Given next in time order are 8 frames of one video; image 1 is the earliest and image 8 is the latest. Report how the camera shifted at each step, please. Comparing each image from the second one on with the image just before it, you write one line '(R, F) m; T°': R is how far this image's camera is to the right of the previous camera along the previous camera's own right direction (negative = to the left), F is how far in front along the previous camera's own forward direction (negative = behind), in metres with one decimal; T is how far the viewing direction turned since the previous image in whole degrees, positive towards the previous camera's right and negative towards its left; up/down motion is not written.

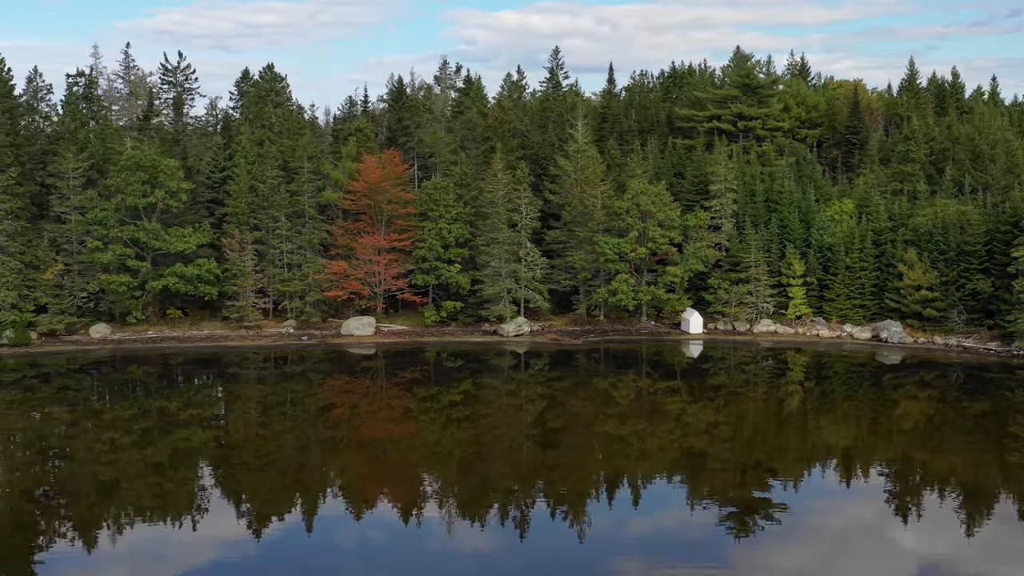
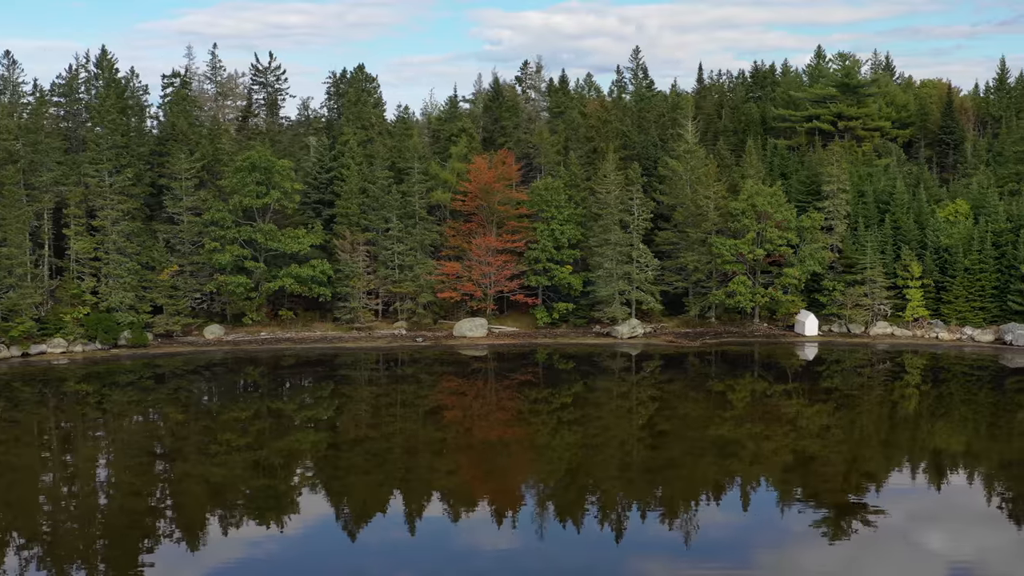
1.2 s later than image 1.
(-1.2, +0.1) m; -1°
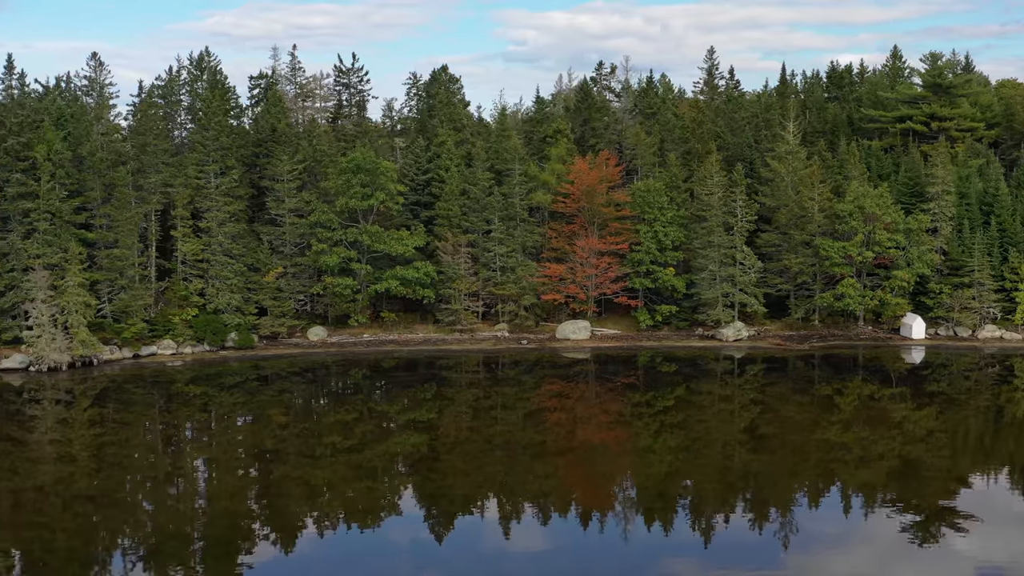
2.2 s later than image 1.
(-1.0, +0.1) m; -1°
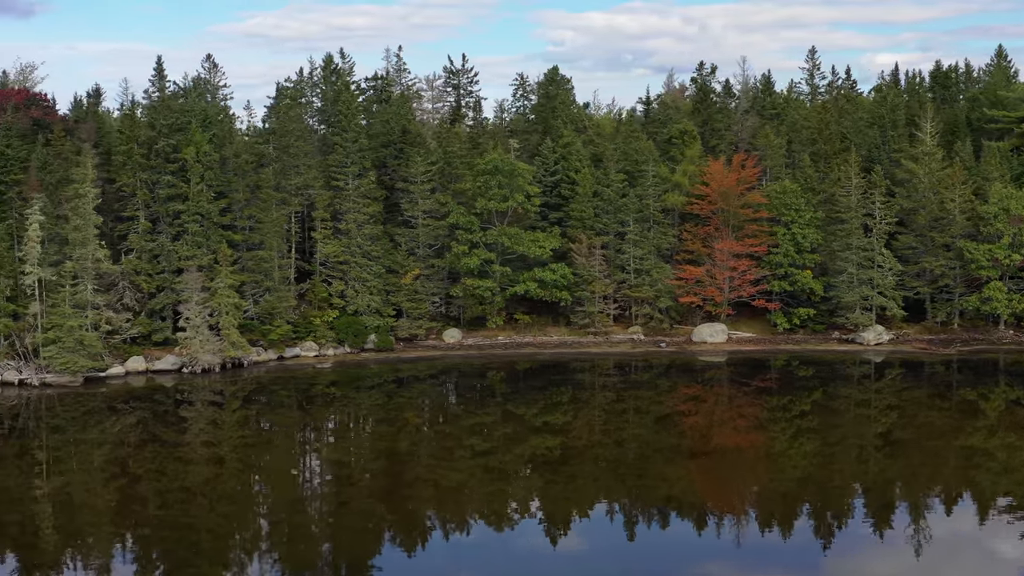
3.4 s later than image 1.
(-1.3, +0.1) m; -2°
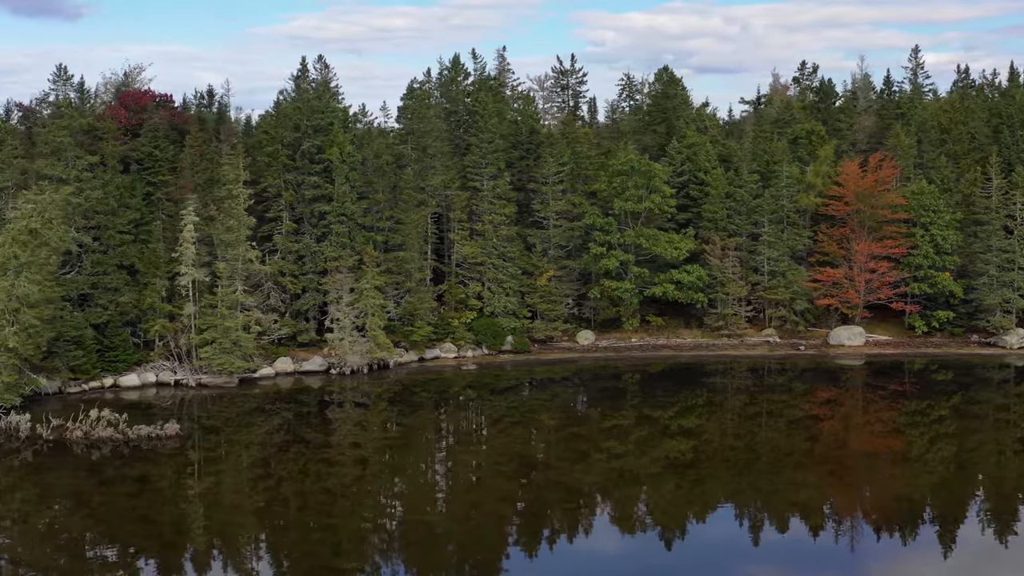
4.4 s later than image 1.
(-1.2, +0.1) m; -2°
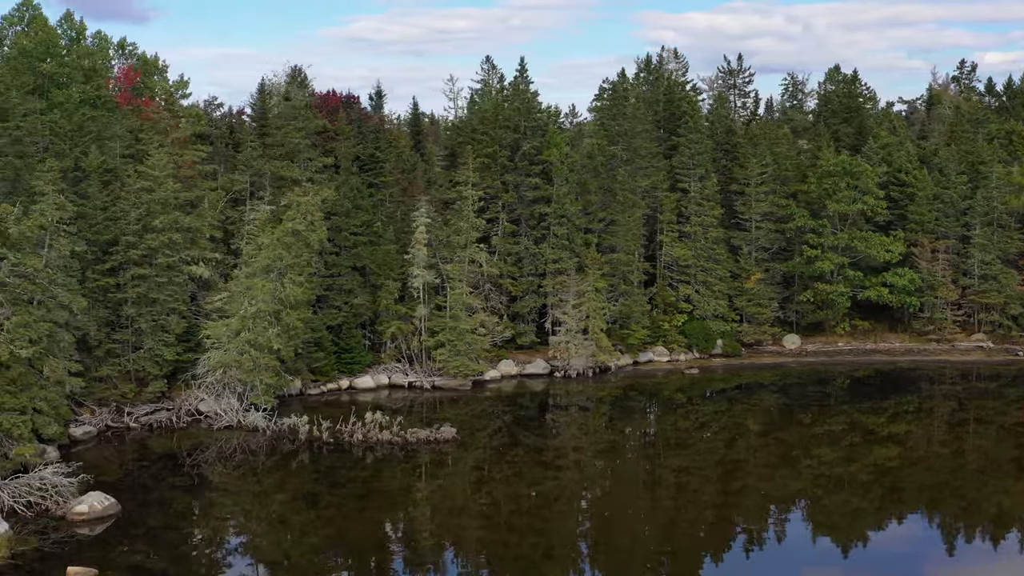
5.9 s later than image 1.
(-1.8, +0.1) m; -3°
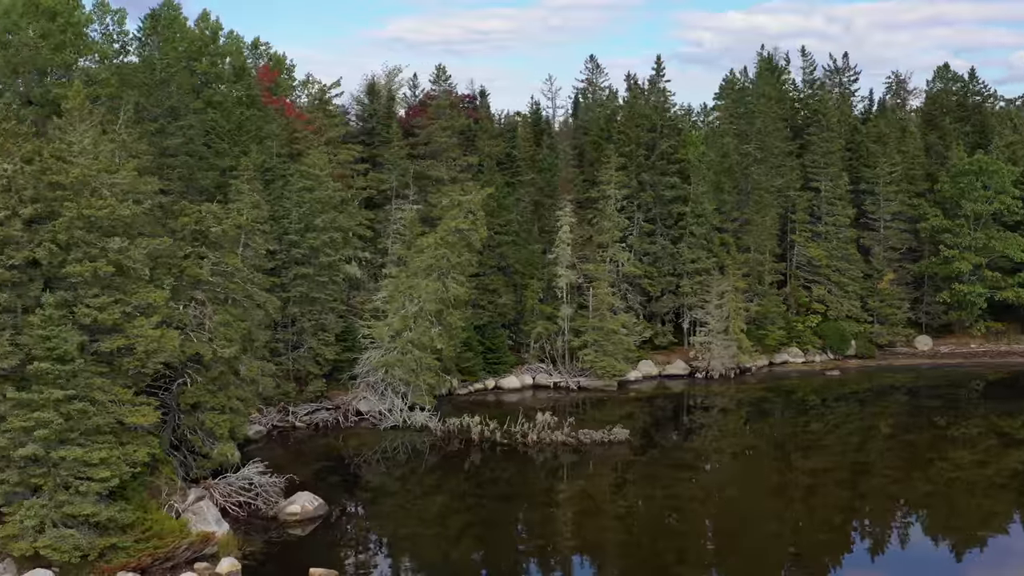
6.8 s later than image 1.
(-1.1, +0.1) m; -2°
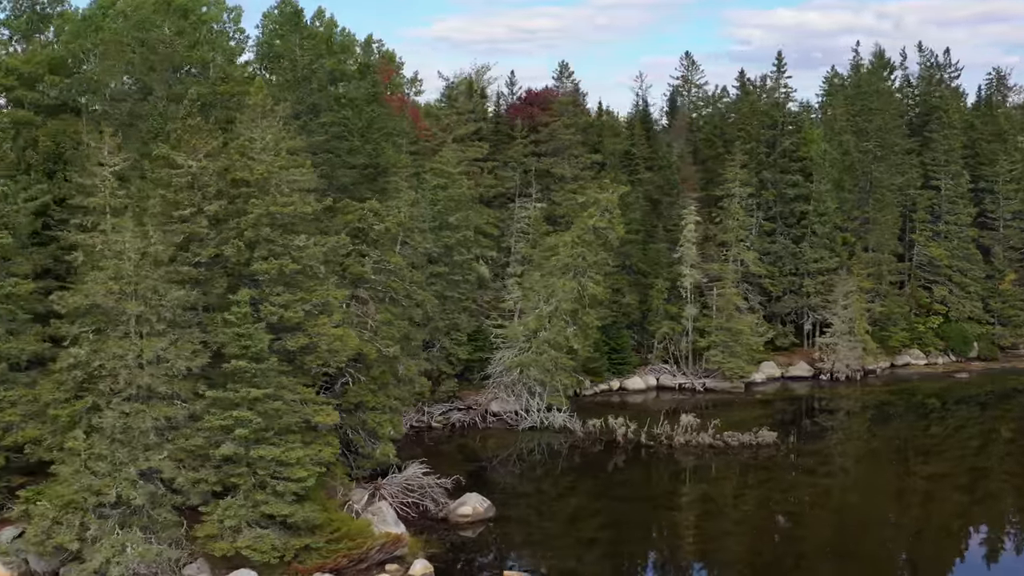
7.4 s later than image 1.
(-0.8, +0.1) m; -2°
